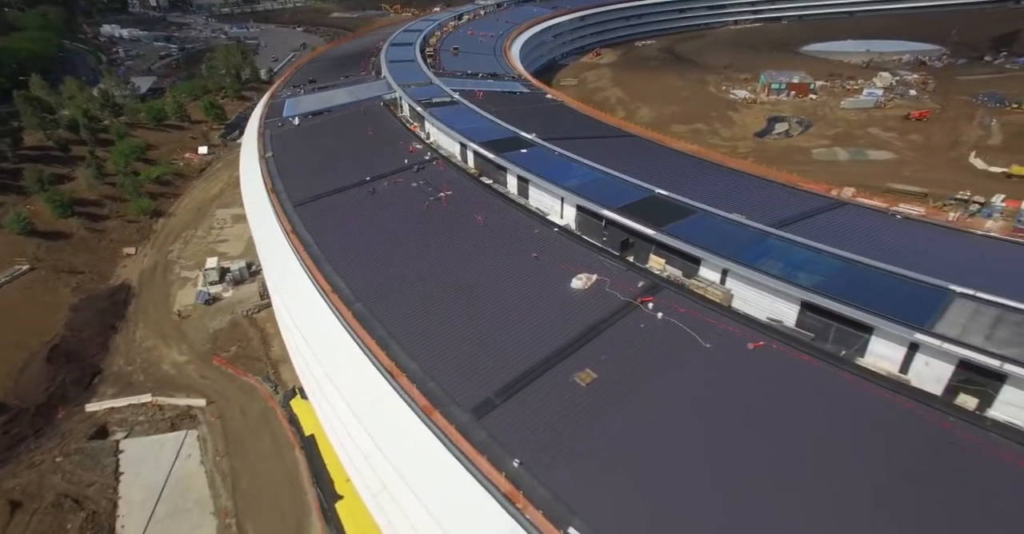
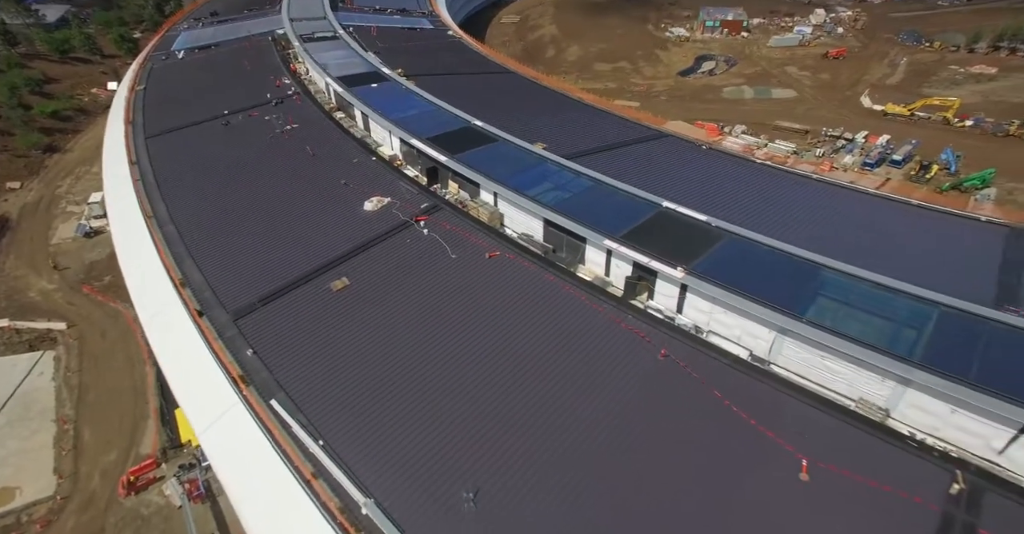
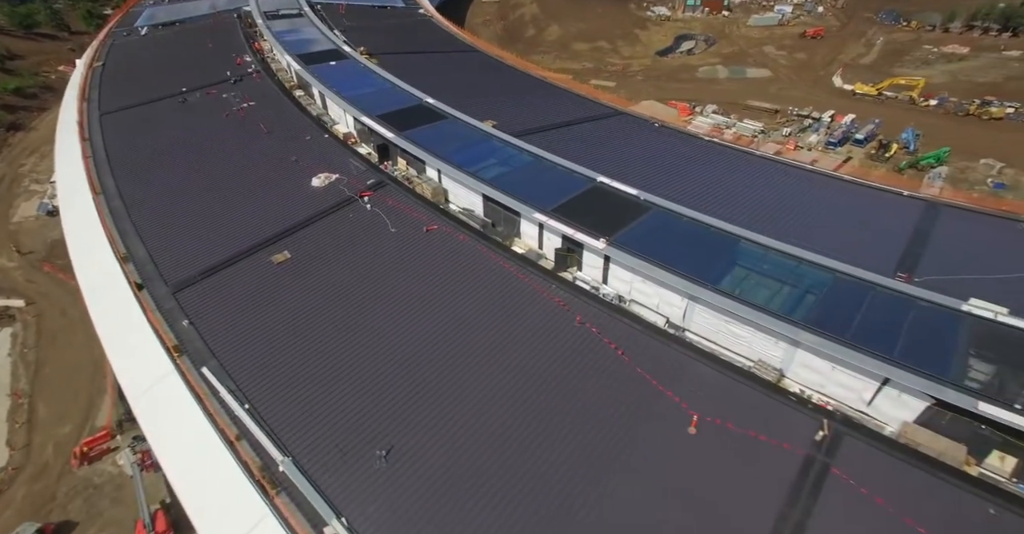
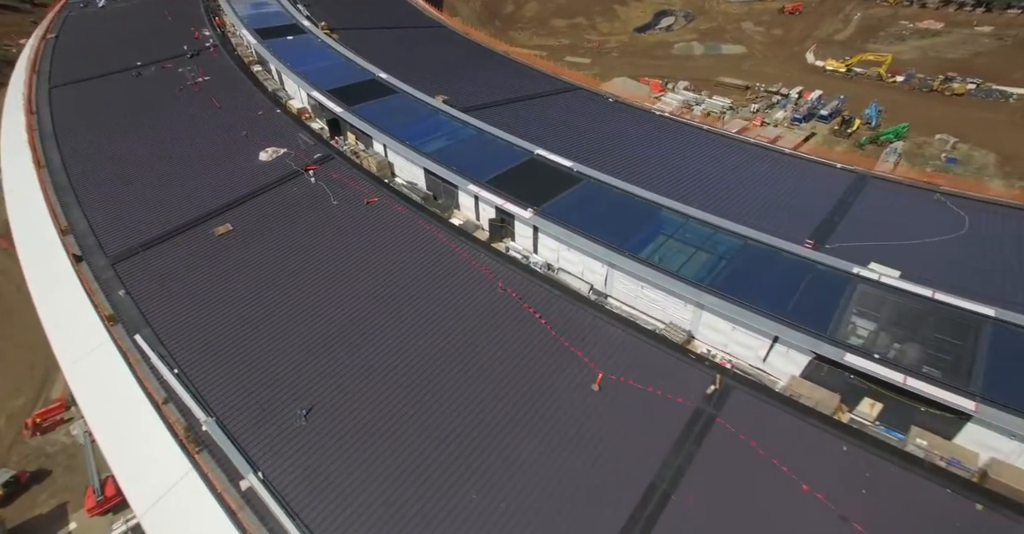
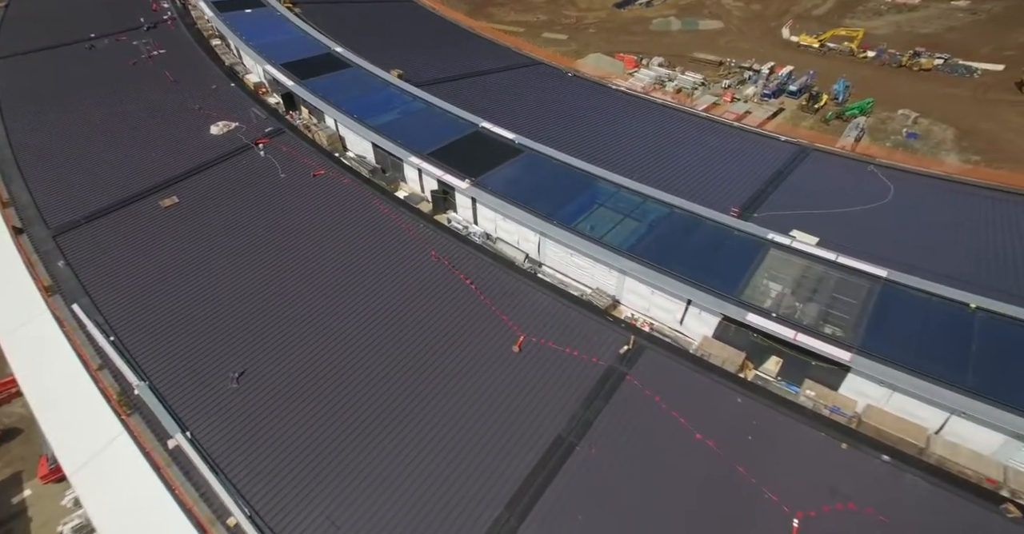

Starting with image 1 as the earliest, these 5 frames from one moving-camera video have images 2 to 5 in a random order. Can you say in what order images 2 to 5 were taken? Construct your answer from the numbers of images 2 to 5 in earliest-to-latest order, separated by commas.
2, 3, 4, 5
